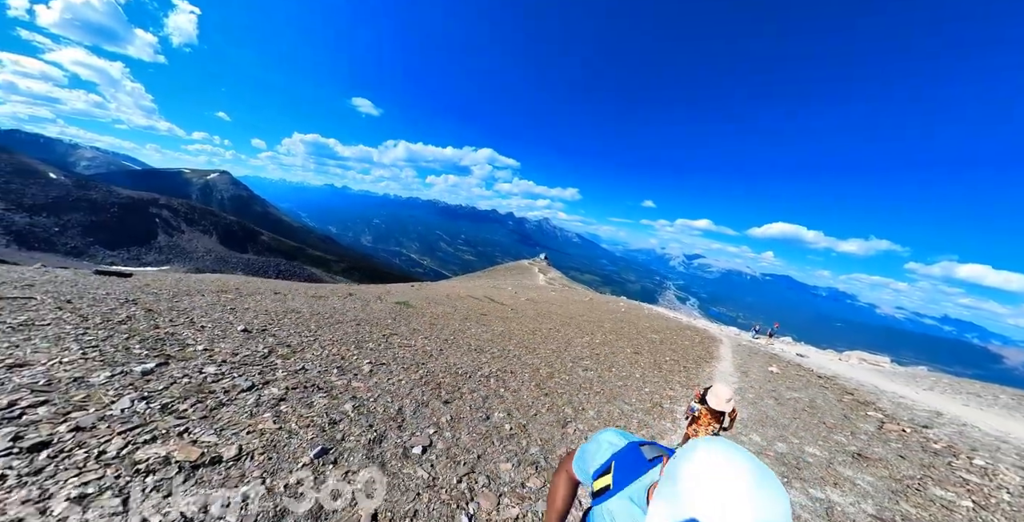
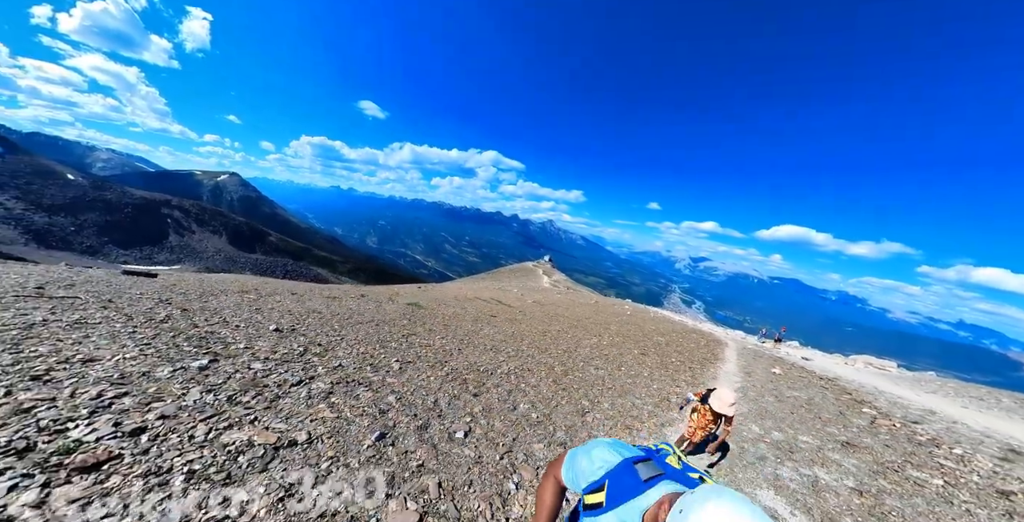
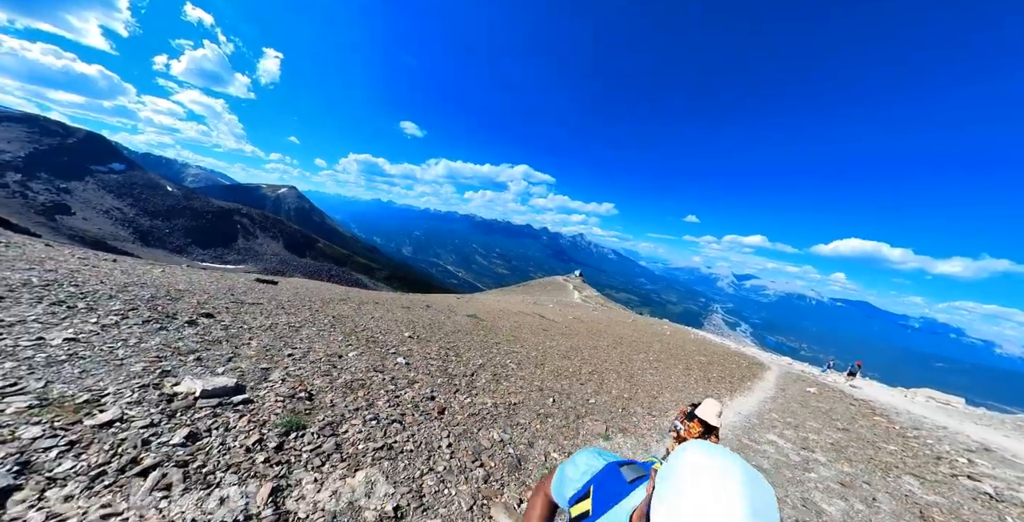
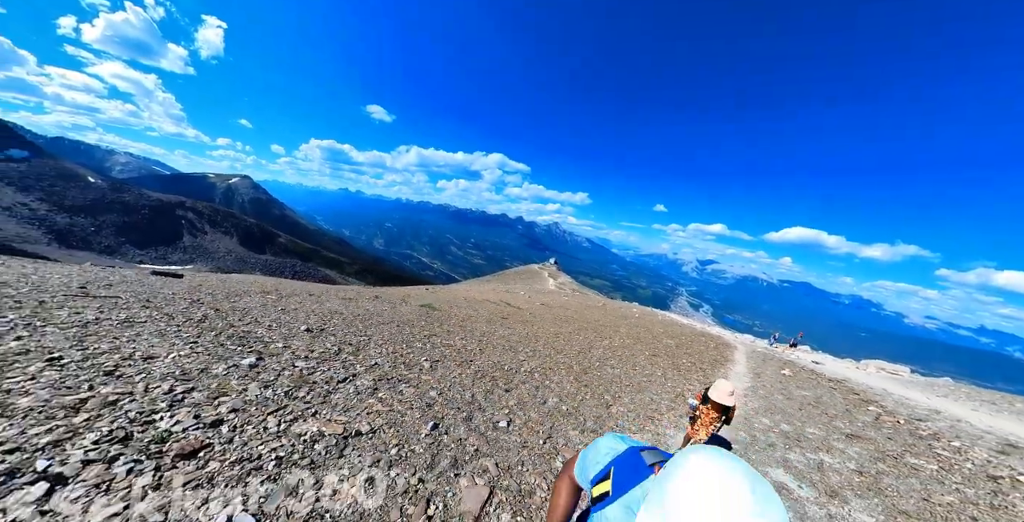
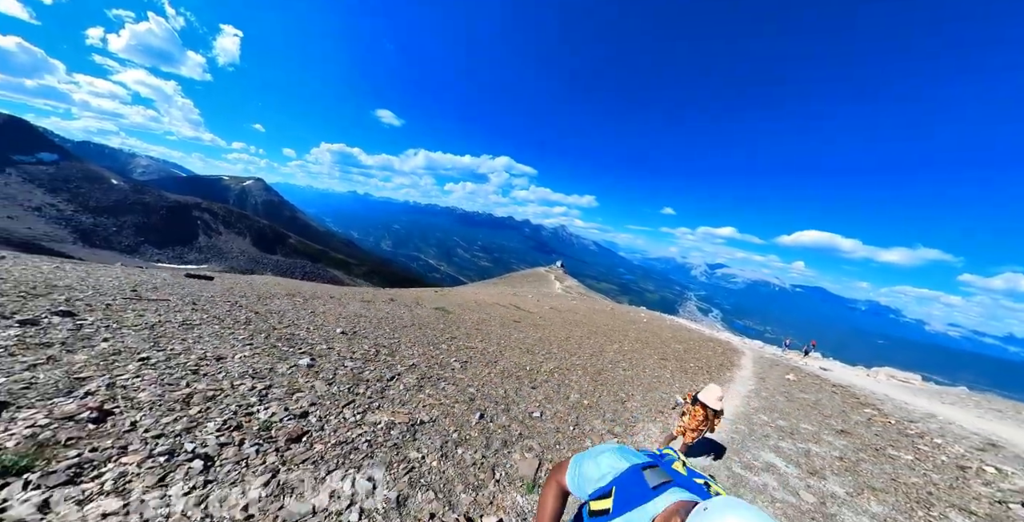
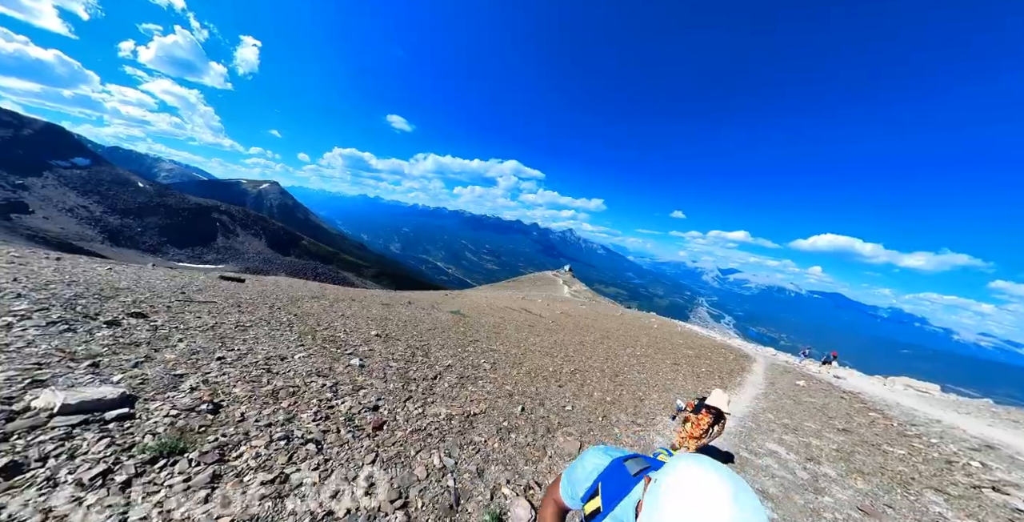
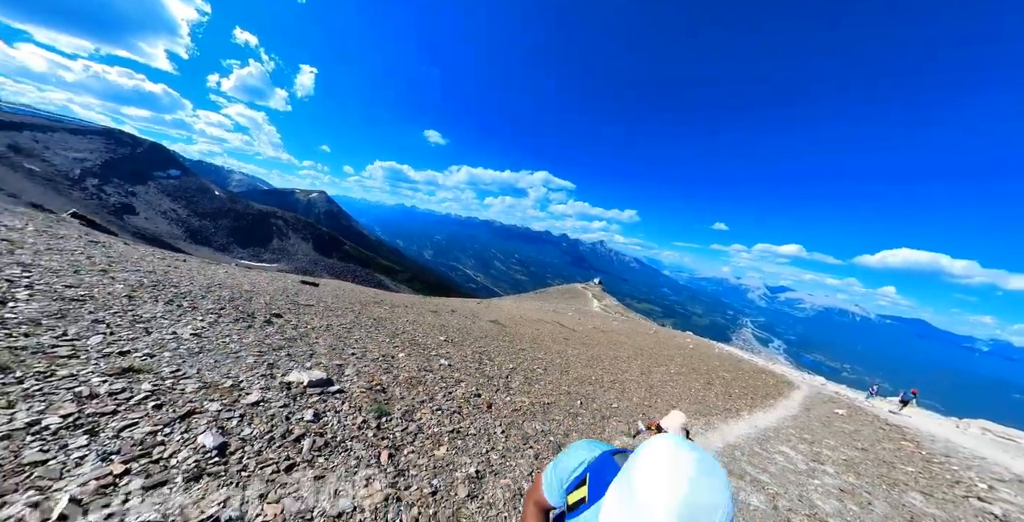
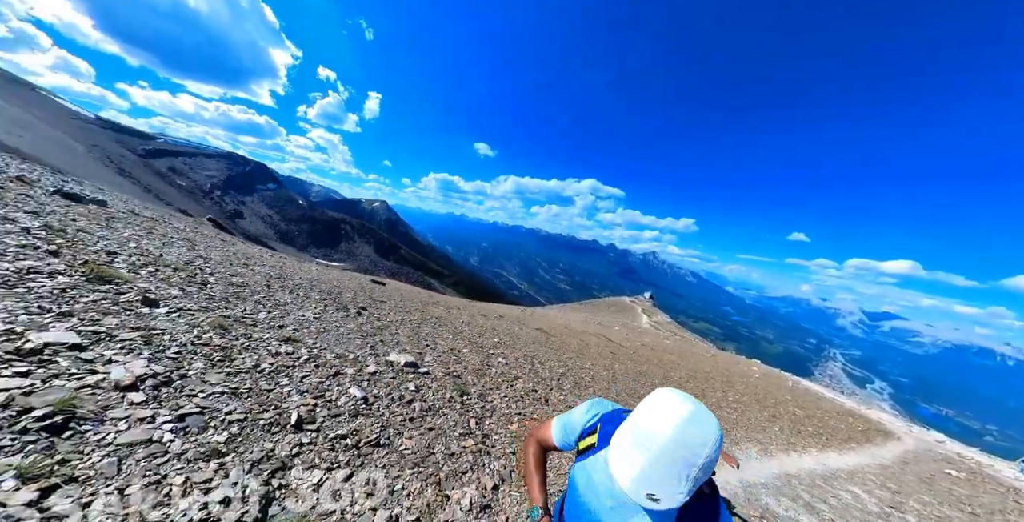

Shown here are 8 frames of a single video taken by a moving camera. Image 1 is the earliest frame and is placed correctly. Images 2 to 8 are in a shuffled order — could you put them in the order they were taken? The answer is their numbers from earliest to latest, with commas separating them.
2, 4, 5, 6, 3, 7, 8
